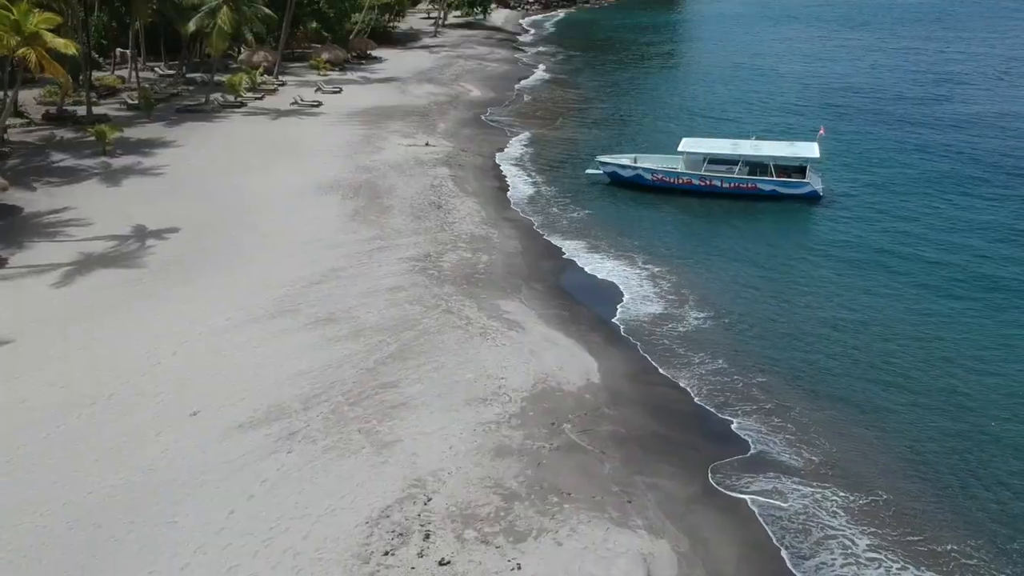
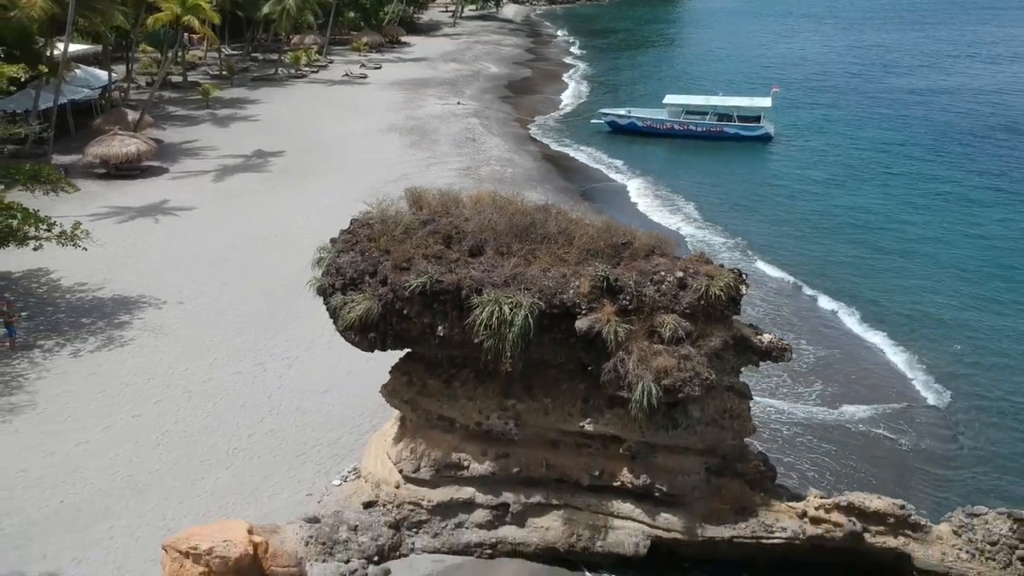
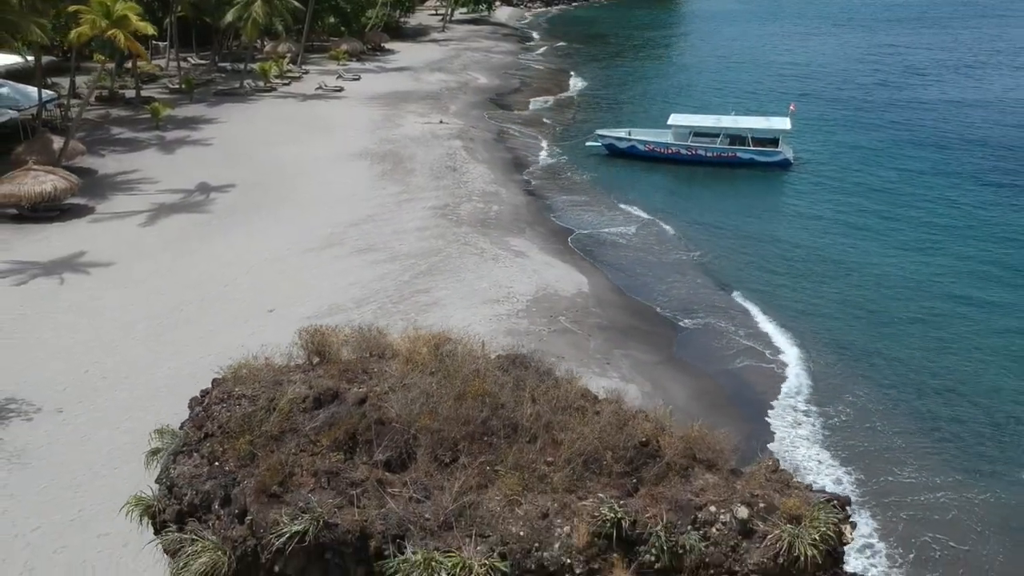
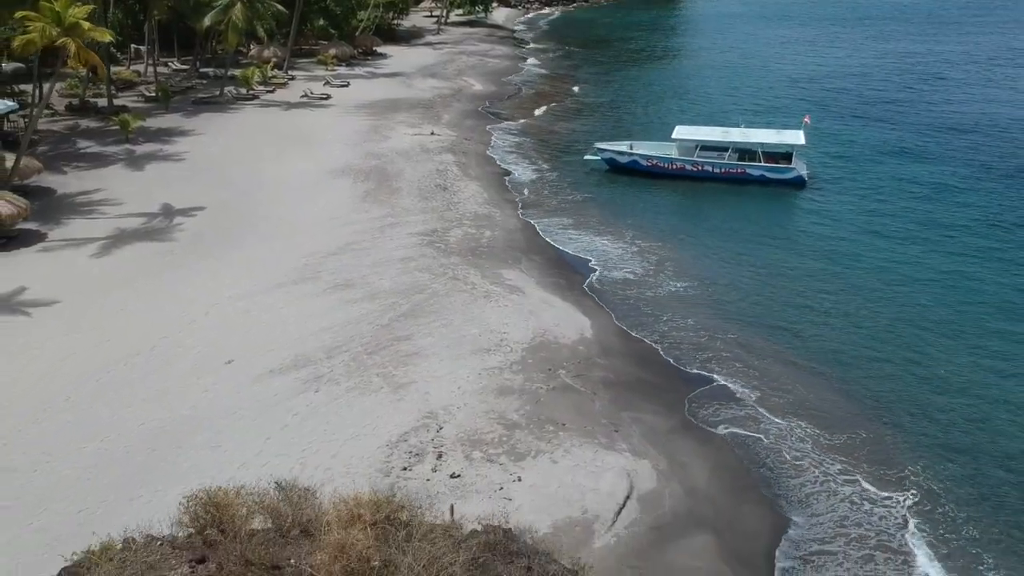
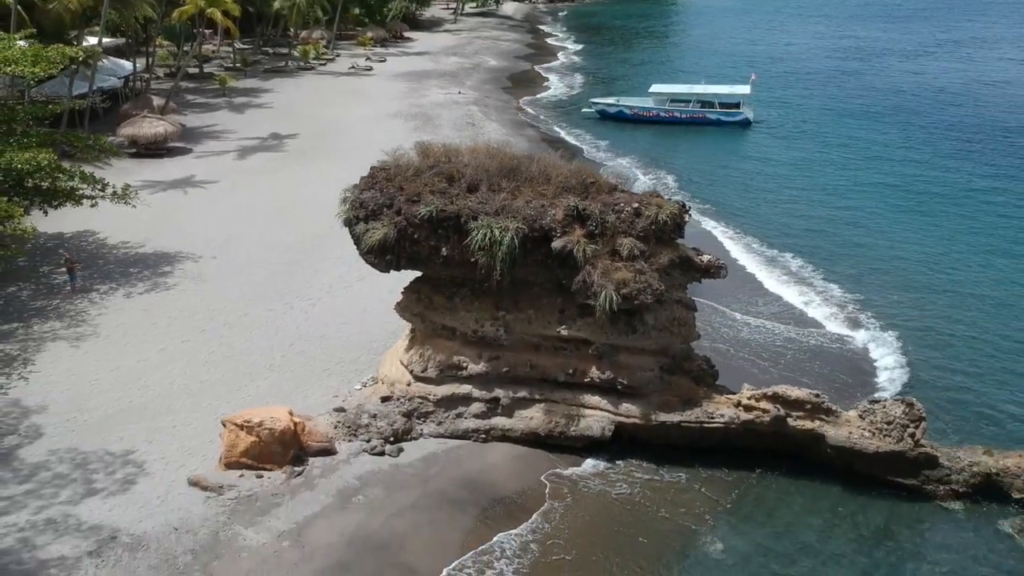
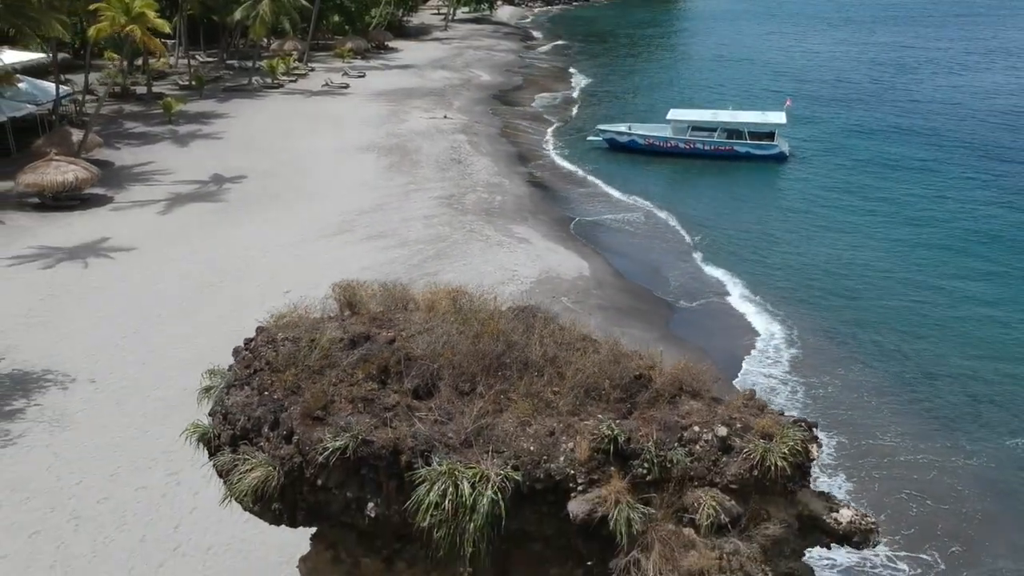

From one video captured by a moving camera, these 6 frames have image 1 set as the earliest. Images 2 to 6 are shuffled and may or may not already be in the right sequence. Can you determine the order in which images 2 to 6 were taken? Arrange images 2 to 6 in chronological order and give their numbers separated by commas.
4, 3, 6, 2, 5
